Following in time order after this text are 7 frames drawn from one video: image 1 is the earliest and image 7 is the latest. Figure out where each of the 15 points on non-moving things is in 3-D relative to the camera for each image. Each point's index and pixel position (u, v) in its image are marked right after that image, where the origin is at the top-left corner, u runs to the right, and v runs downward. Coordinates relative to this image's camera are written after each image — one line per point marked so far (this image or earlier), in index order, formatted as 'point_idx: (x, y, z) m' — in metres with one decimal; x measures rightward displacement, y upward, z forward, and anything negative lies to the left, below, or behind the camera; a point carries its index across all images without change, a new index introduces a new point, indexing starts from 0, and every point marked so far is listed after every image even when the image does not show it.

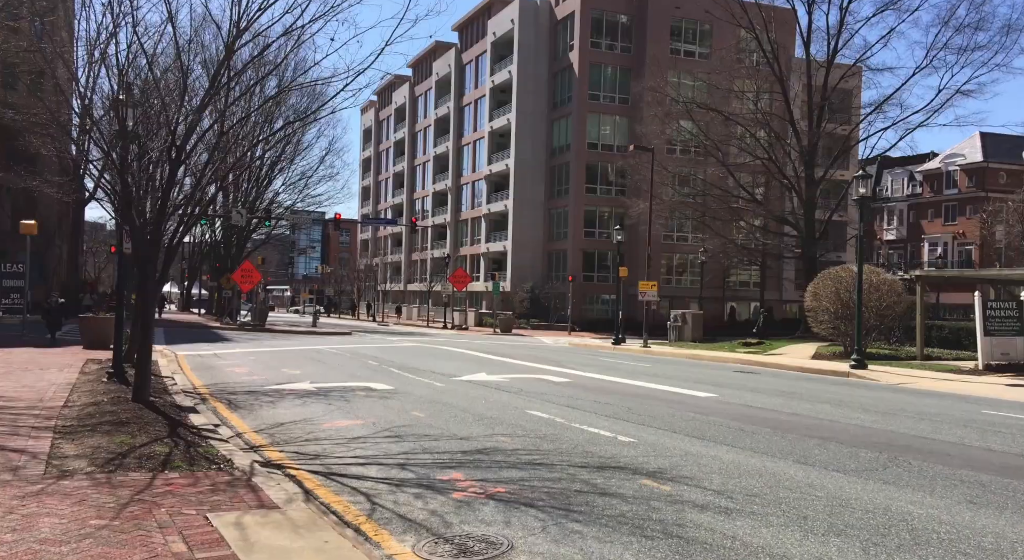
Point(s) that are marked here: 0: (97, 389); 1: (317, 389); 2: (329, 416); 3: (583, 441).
0: (-5.9, -1.6, +12.6) m
1: (-3.1, -1.8, +14.2) m
2: (-2.2, -1.7, +11.0) m
3: (+0.7, -1.5, +8.4) m
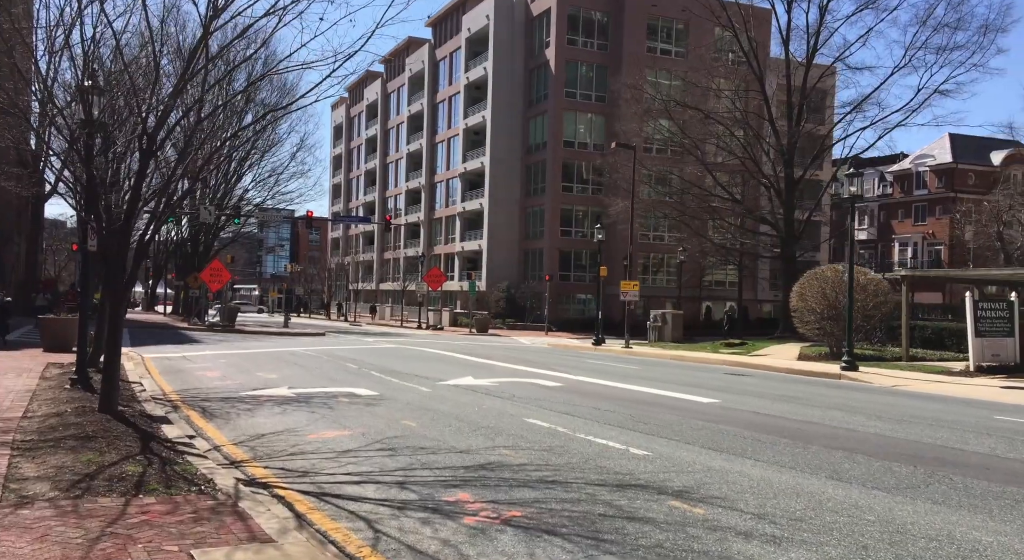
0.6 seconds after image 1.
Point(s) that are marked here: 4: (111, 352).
0: (-6.0, -1.6, +11.8) m
1: (-3.2, -1.8, +13.5) m
2: (-2.3, -1.7, +10.3) m
3: (+0.7, -1.5, +7.9) m
4: (-4.4, -0.7, +9.7) m
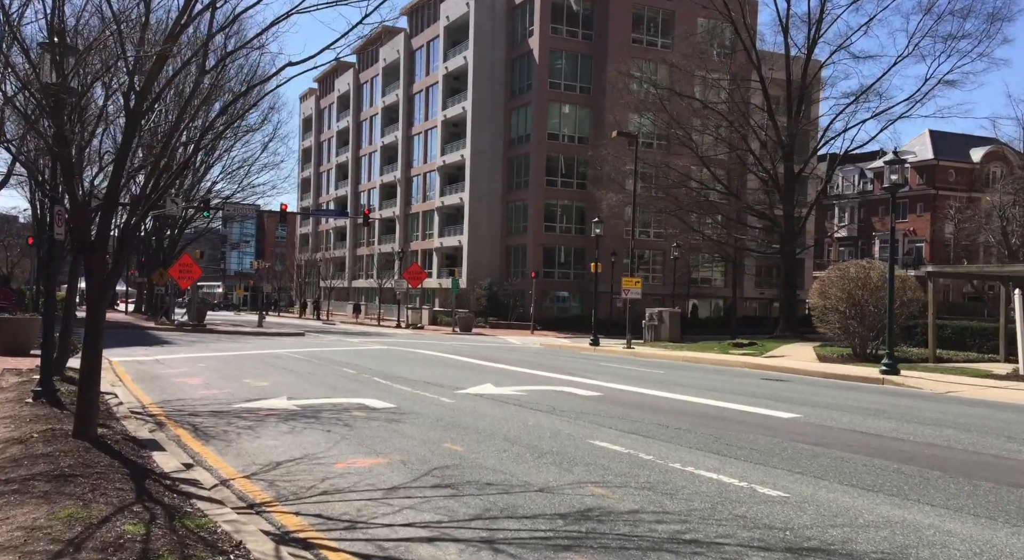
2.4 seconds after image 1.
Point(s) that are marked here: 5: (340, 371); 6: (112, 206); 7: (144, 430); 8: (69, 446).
0: (-5.5, -1.5, +9.9) m
1: (-2.8, -1.7, +11.7) m
2: (-1.7, -1.6, +8.5) m
3: (+1.4, -1.5, +6.2) m
4: (-3.8, -0.6, +7.9) m
5: (-3.4, -1.8, +17.6) m
6: (-3.7, +0.7, +8.2) m
7: (-4.1, -1.7, +9.9) m
8: (-3.7, -1.4, +7.4) m
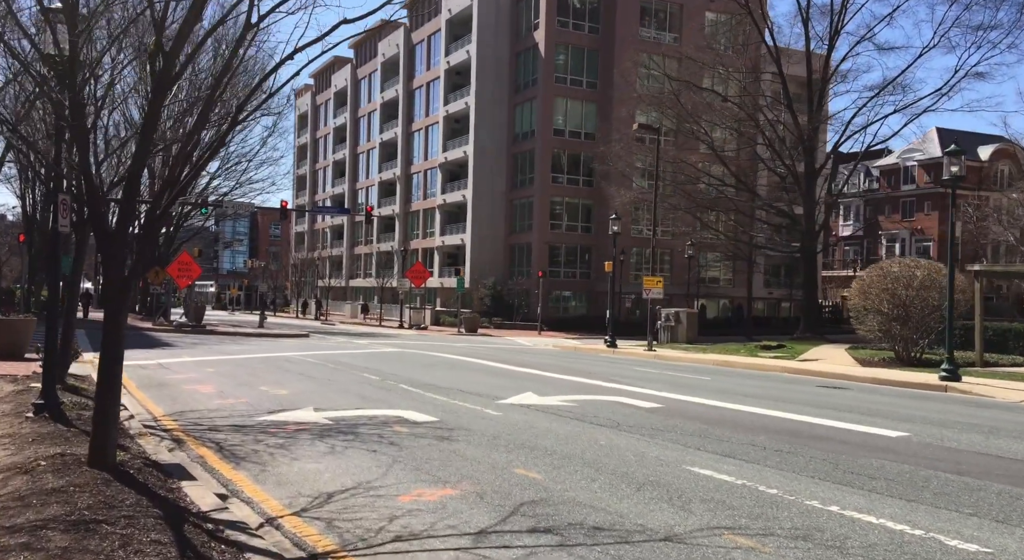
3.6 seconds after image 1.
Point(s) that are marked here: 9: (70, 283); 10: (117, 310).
0: (-4.8, -1.5, +8.6) m
1: (-2.1, -1.7, +10.5) m
2: (-1.0, -1.6, +7.3) m
3: (+2.1, -1.5, +5.1) m
4: (-3.0, -0.6, +6.7) m
5: (-2.8, -1.8, +16.4) m
6: (-3.0, +0.7, +7.0) m
7: (-3.4, -1.7, +8.7) m
8: (-3.0, -1.4, +6.2) m
9: (-6.0, -0.1, +12.1) m
10: (-3.0, -0.2, +6.7) m
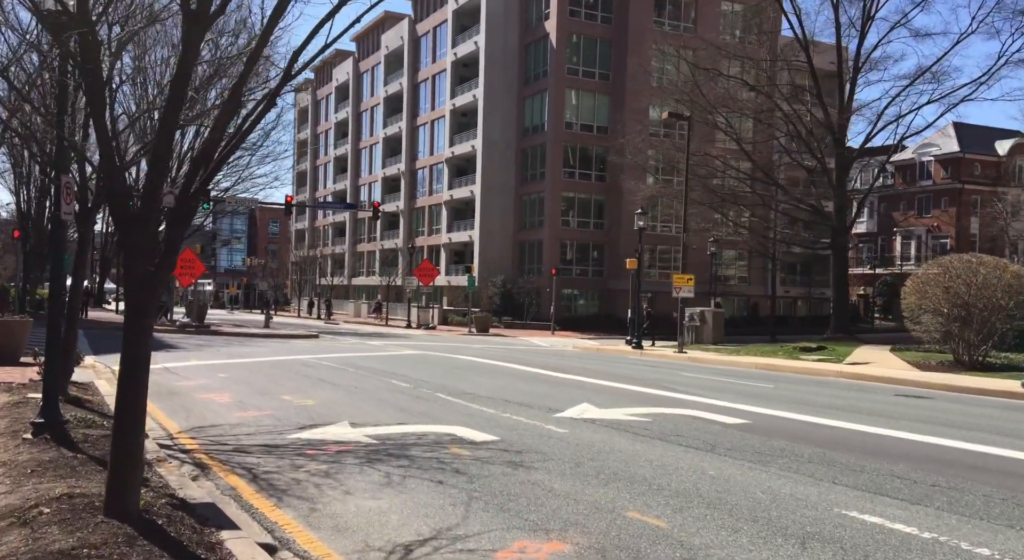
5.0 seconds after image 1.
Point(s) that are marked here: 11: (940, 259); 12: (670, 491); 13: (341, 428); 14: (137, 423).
0: (-4.0, -1.5, +7.2) m
1: (-1.3, -1.7, +9.1) m
2: (-0.2, -1.6, +5.9) m
3: (+2.9, -1.5, +3.7) m
4: (-2.3, -0.6, +5.3) m
5: (-2.0, -1.8, +15.0) m
6: (-2.2, +0.7, +5.6) m
7: (-2.7, -1.7, +7.3) m
8: (-2.2, -1.4, +4.8) m
9: (-5.2, 0.0, +10.6) m
10: (-2.2, -0.2, +5.3) m
11: (+9.4, +0.4, +19.8) m
12: (+1.2, -1.6, +6.7) m
13: (-2.0, -1.7, +10.4) m
14: (-2.3, -0.9, +5.4) m
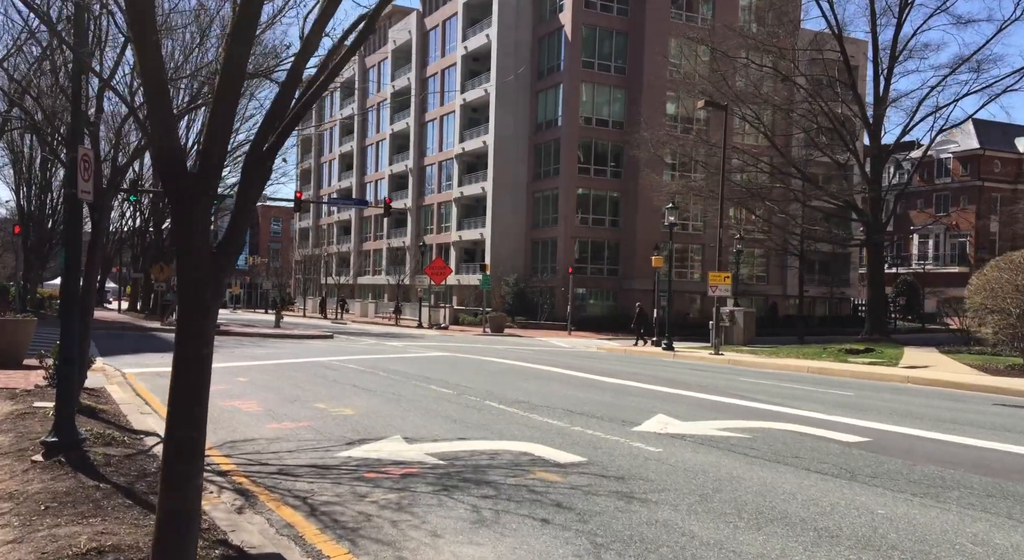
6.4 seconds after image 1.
0: (-3.2, -1.5, +5.9) m
1: (-0.5, -1.6, +7.7) m
2: (+0.6, -1.6, +4.6) m
3: (+3.7, -1.5, +2.3) m
4: (-1.5, -0.6, +3.9) m
5: (-1.2, -1.7, +13.6) m
6: (-1.4, +0.8, +4.3) m
7: (-1.9, -1.6, +6.0) m
8: (-1.4, -1.3, +3.4) m
9: (-4.4, 0.0, +9.3) m
10: (-1.4, -0.1, +4.0) m
11: (+10.2, +0.5, +18.5) m
12: (+2.0, -1.6, +5.3) m
13: (-1.2, -1.7, +9.1) m
14: (-1.5, -0.8, +4.1) m
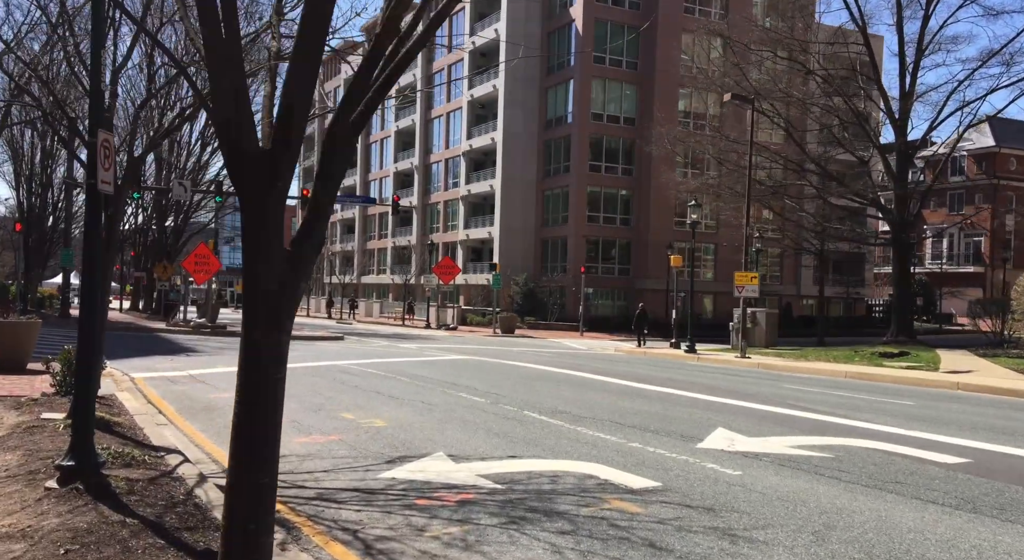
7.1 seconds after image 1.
0: (-2.6, -1.5, +5.1) m
1: (0.0, -1.7, +6.9) m
2: (+1.2, -1.6, +3.8) m
3: (+4.3, -1.5, +1.5) m
4: (-0.9, -0.6, +3.1) m
5: (-0.7, -1.7, +12.8) m
6: (-0.8, +0.8, +3.4) m
7: (-1.3, -1.7, +5.2) m
8: (-0.8, -1.4, +2.6) m
9: (-3.9, 0.0, +8.5) m
10: (-0.8, -0.2, +3.2) m
11: (+10.8, +0.4, +17.7) m
12: (+2.6, -1.6, +4.5) m
13: (-0.7, -1.7, +8.2) m
14: (-0.9, -0.9, +3.3) m
